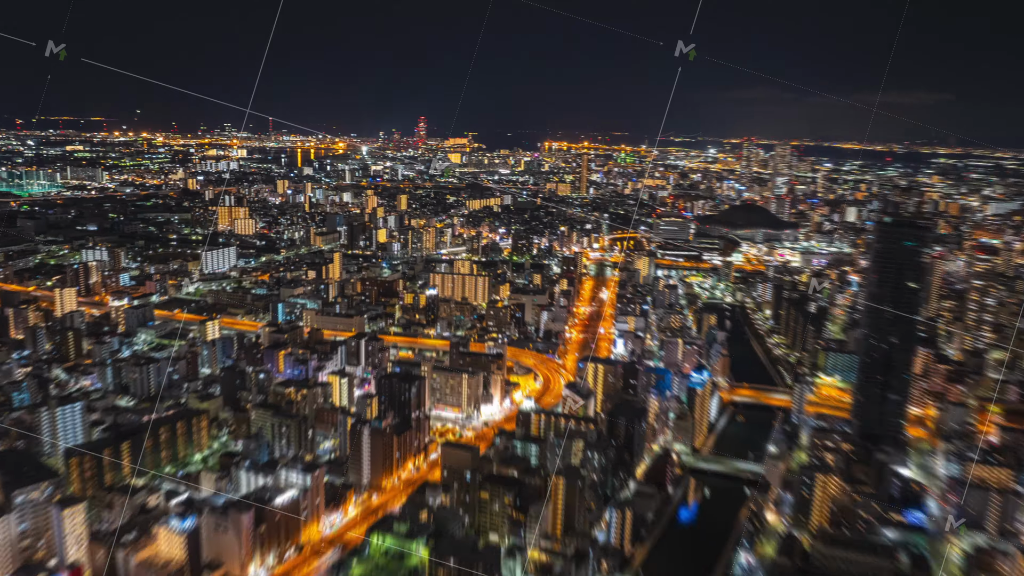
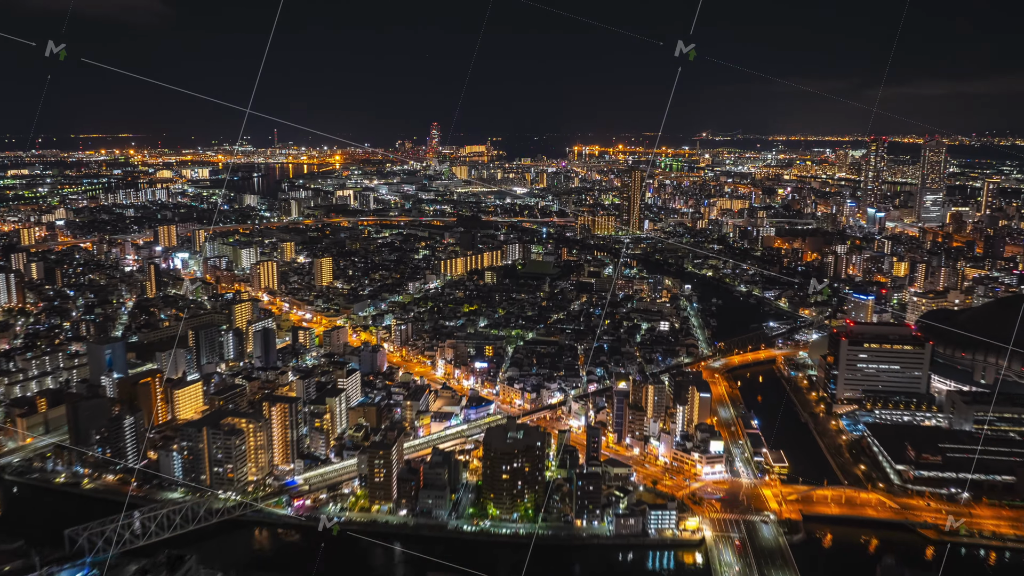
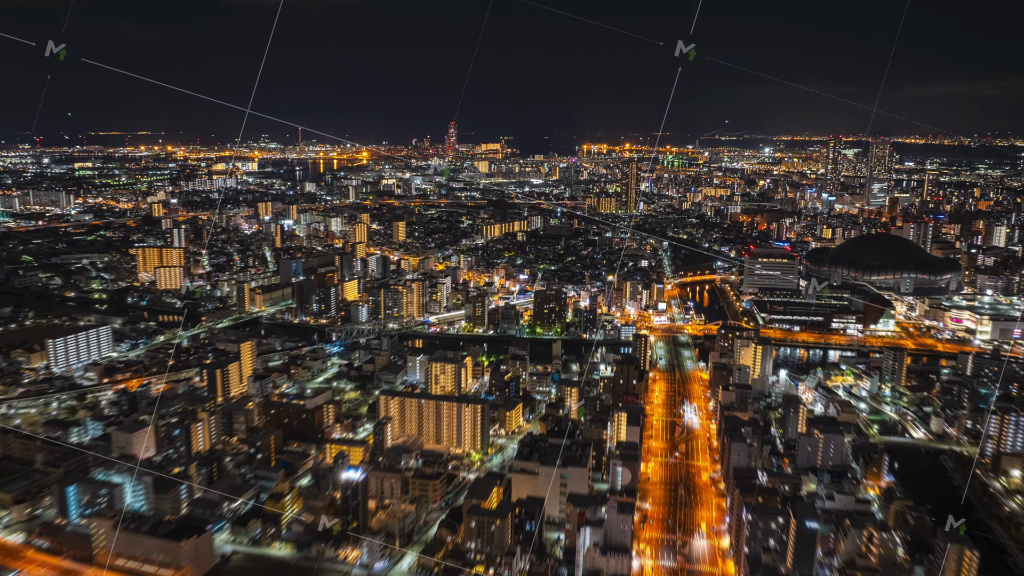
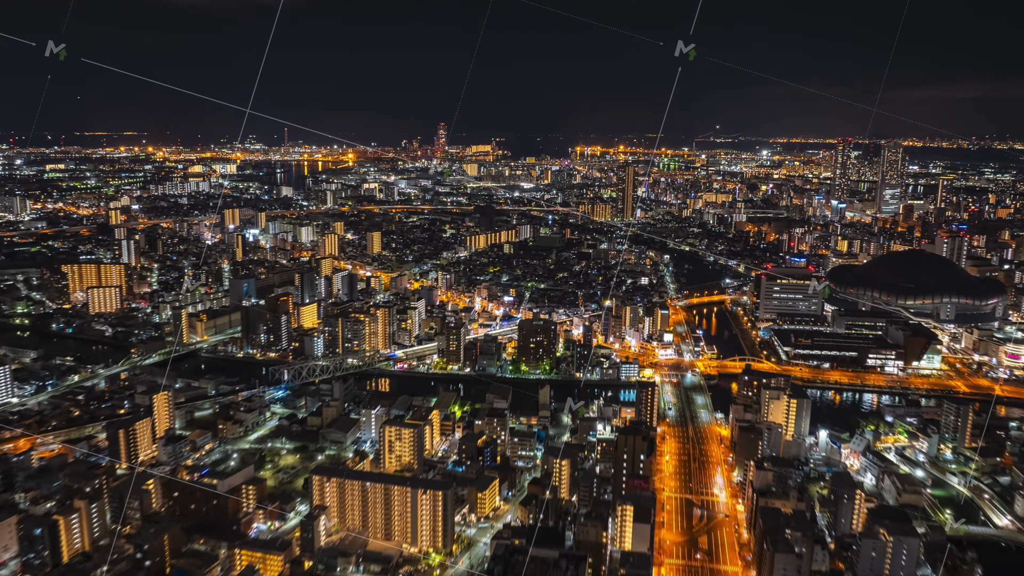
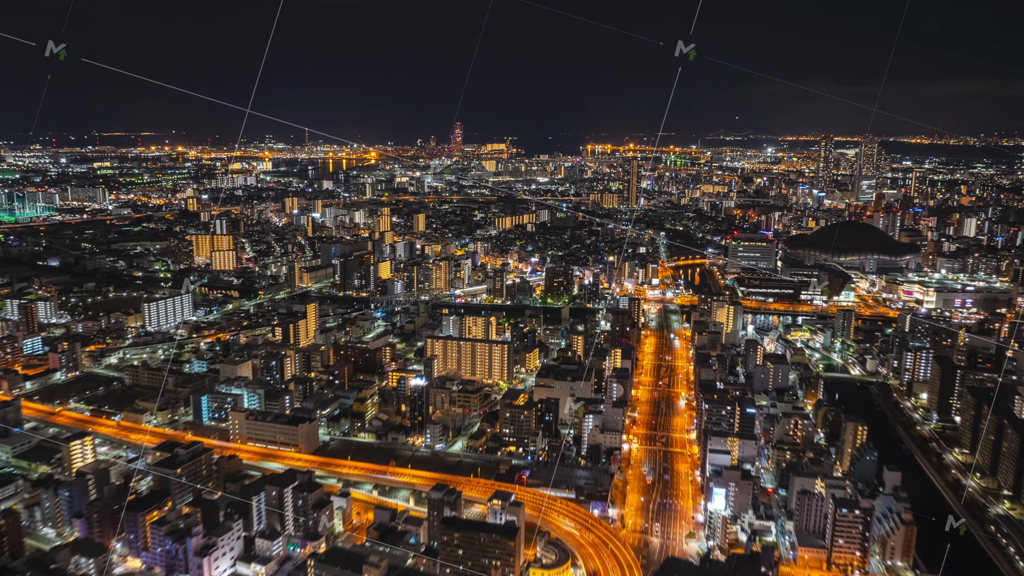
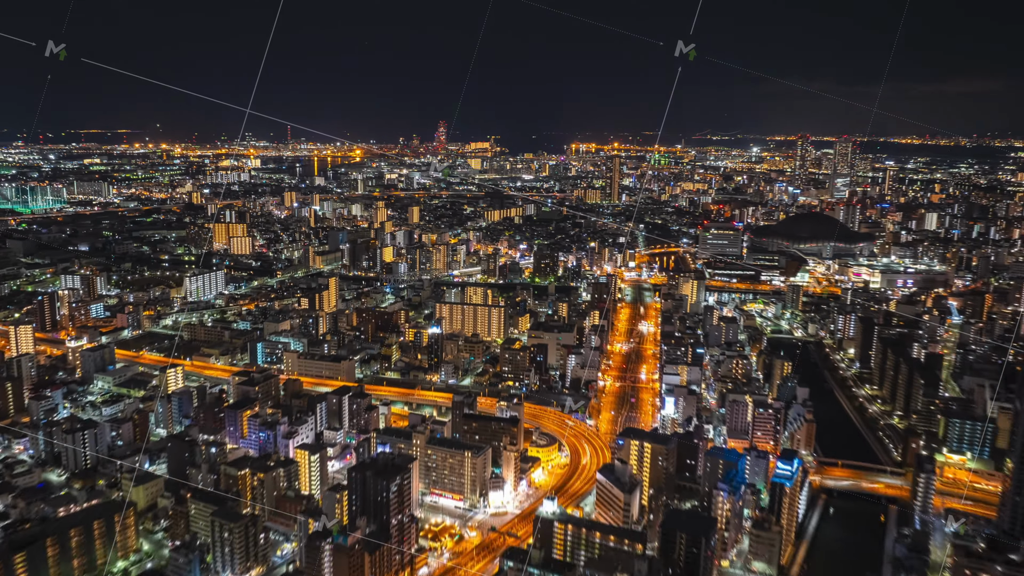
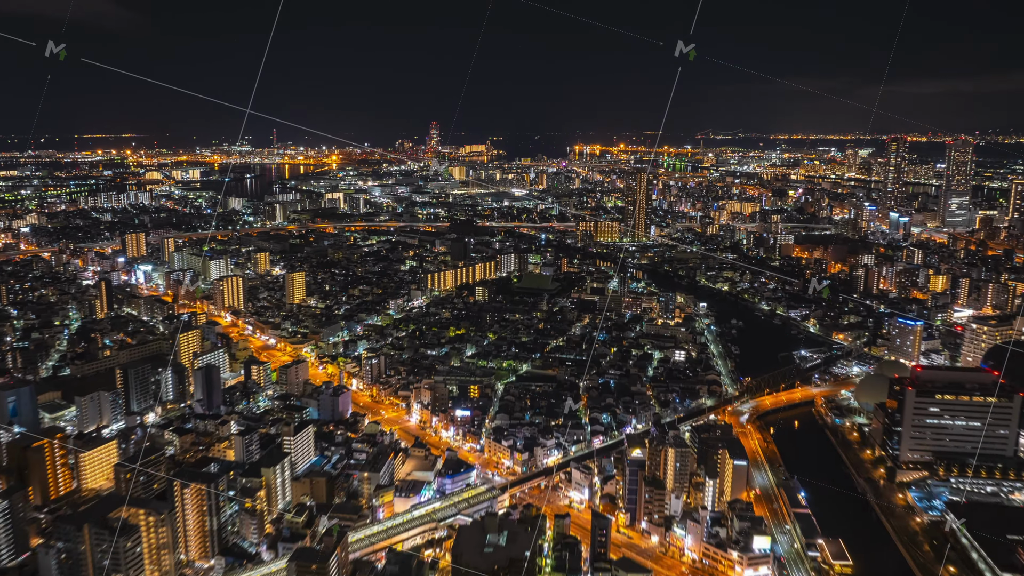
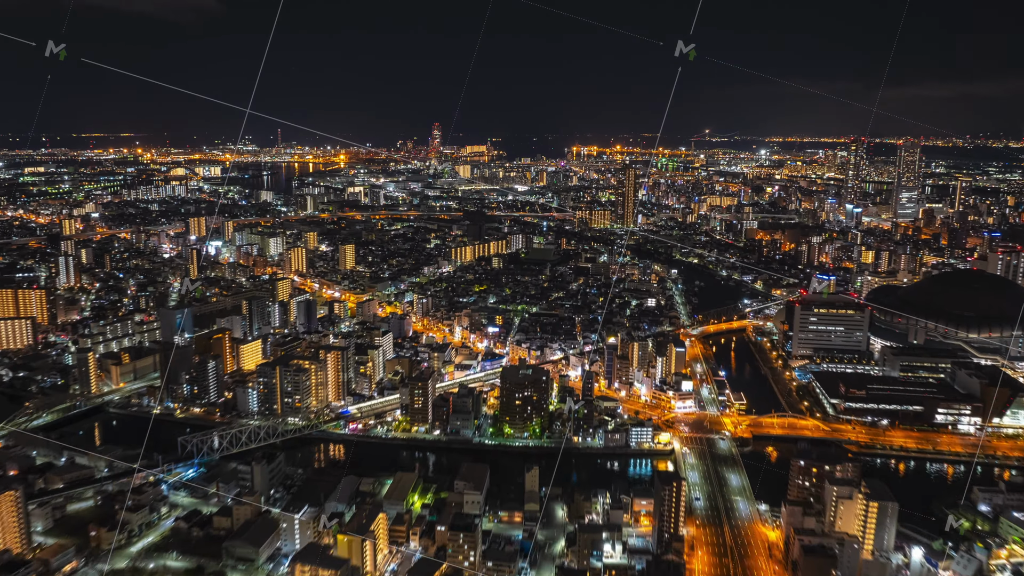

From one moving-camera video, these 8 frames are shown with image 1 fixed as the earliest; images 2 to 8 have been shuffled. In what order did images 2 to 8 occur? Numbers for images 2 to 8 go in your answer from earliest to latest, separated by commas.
6, 5, 3, 4, 8, 2, 7
